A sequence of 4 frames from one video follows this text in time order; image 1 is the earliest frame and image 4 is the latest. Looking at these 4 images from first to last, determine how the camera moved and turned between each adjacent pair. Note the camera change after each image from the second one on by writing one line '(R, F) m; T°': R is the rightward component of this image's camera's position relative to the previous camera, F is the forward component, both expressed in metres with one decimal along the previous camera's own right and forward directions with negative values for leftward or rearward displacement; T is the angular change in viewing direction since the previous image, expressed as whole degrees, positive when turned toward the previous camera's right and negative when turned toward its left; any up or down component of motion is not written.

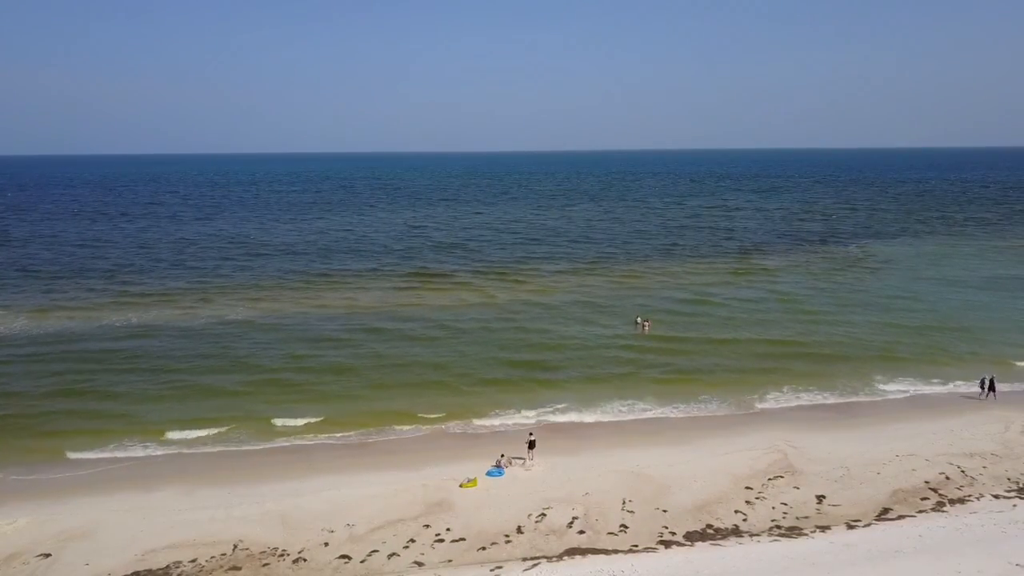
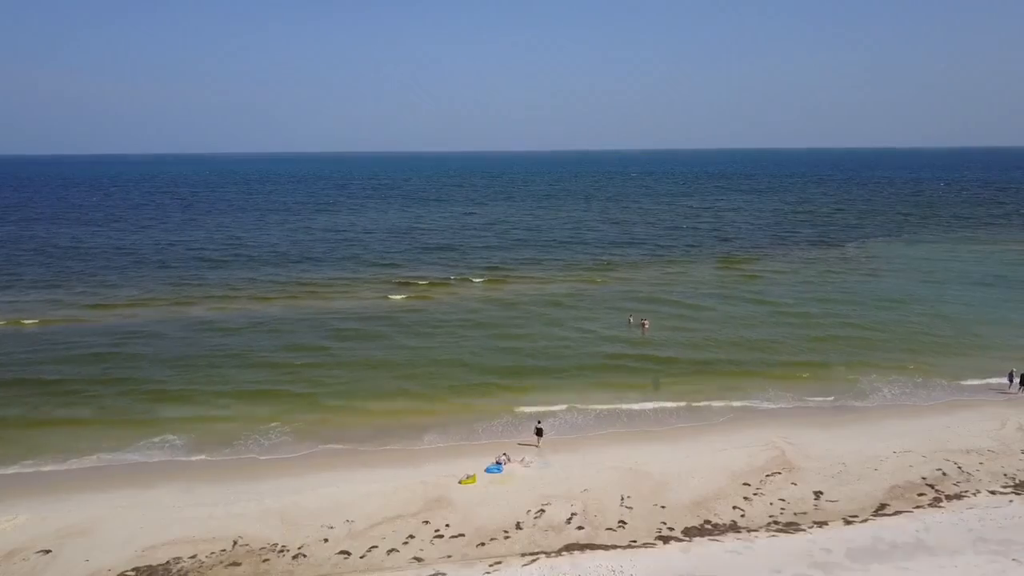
(+1.2, -1.4) m; 0°
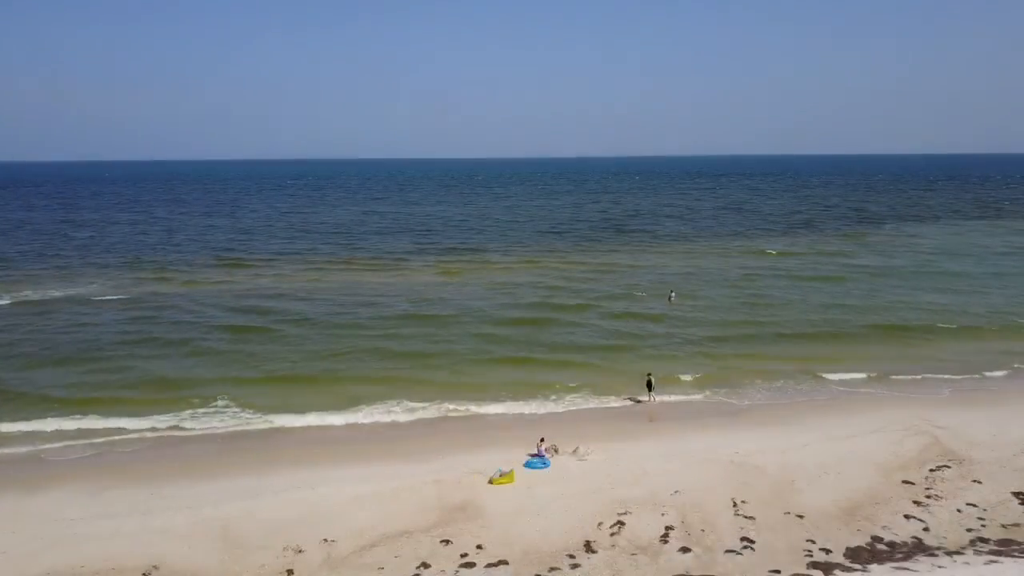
(+0.1, -0.1) m; 0°
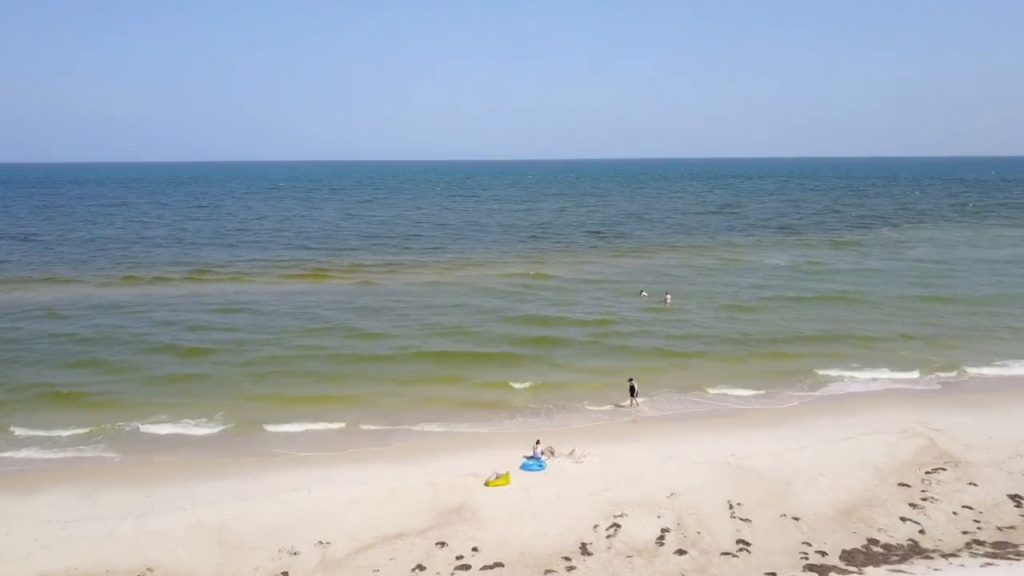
(+0.1, 0.0) m; 0°
